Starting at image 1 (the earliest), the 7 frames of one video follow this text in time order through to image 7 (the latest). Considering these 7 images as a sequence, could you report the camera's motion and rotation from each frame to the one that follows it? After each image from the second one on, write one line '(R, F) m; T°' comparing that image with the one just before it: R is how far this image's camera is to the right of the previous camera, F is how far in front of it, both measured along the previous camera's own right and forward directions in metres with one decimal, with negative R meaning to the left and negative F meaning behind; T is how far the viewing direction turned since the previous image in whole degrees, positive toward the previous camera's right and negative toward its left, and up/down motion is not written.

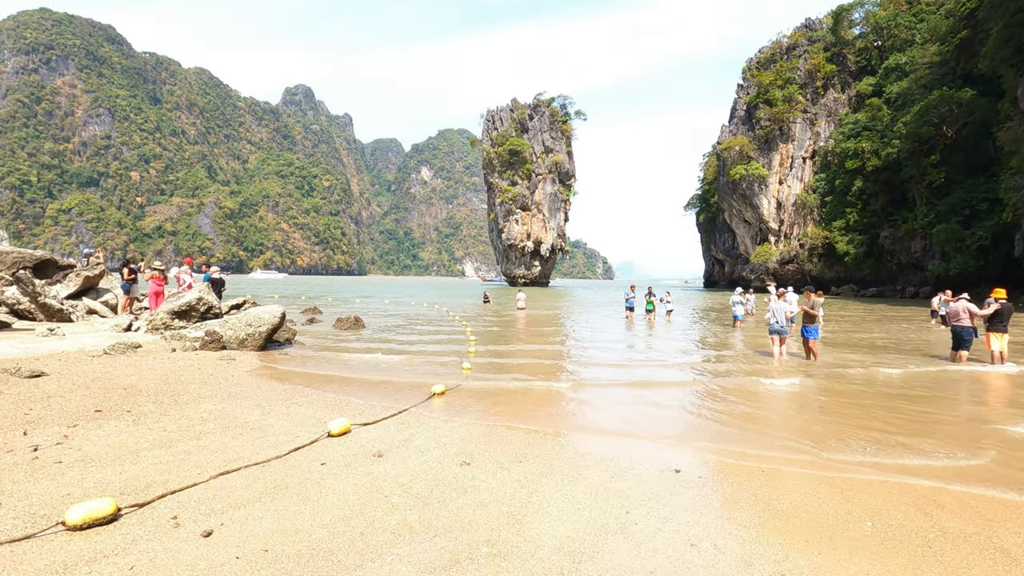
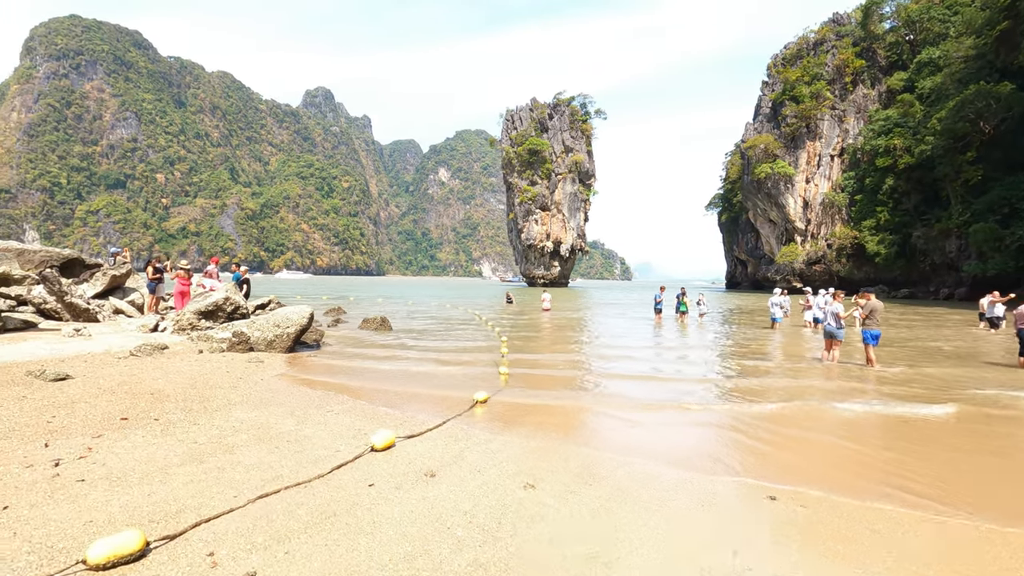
(-0.4, +0.5) m; -2°
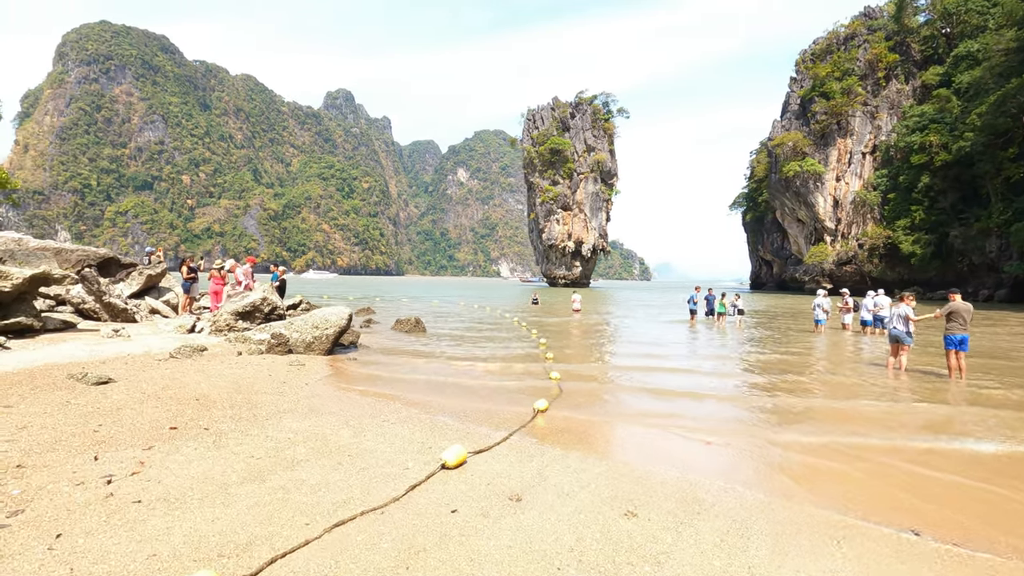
(-0.5, +0.4) m; -2°
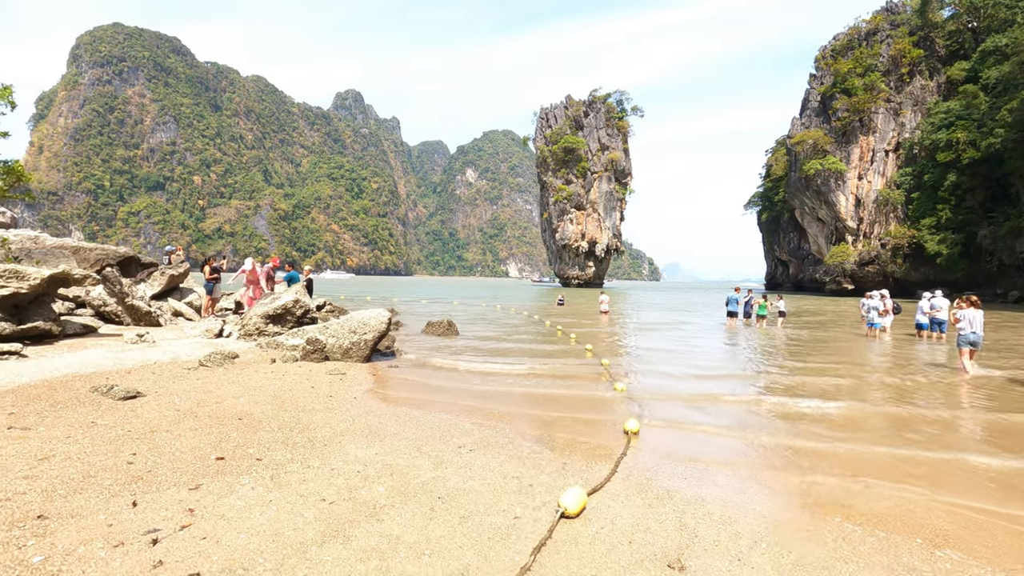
(-0.8, +0.8) m; -1°
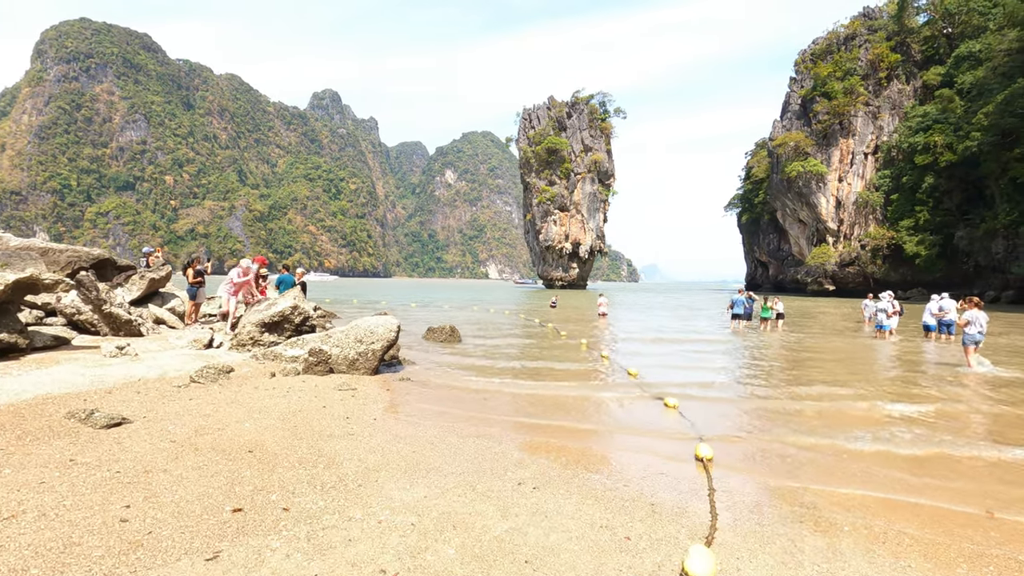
(-0.6, +0.7) m; +2°
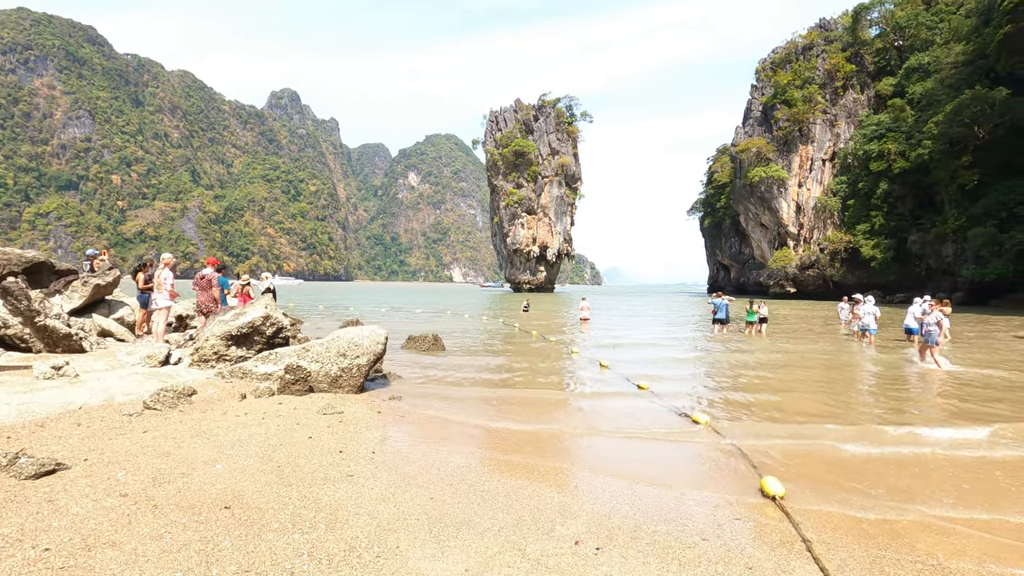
(-0.5, +0.8) m; +4°
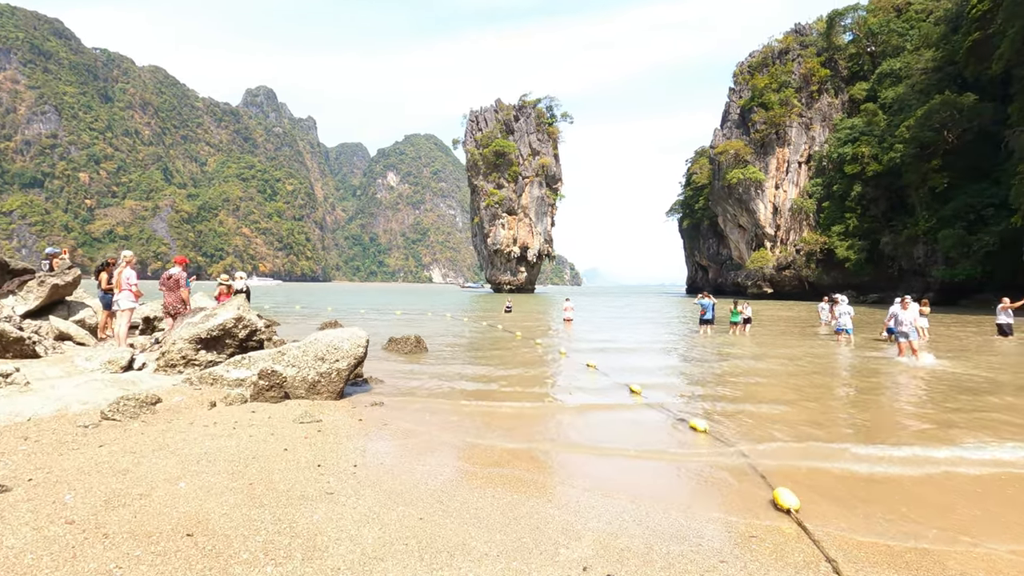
(-0.1, +0.3) m; +2°
